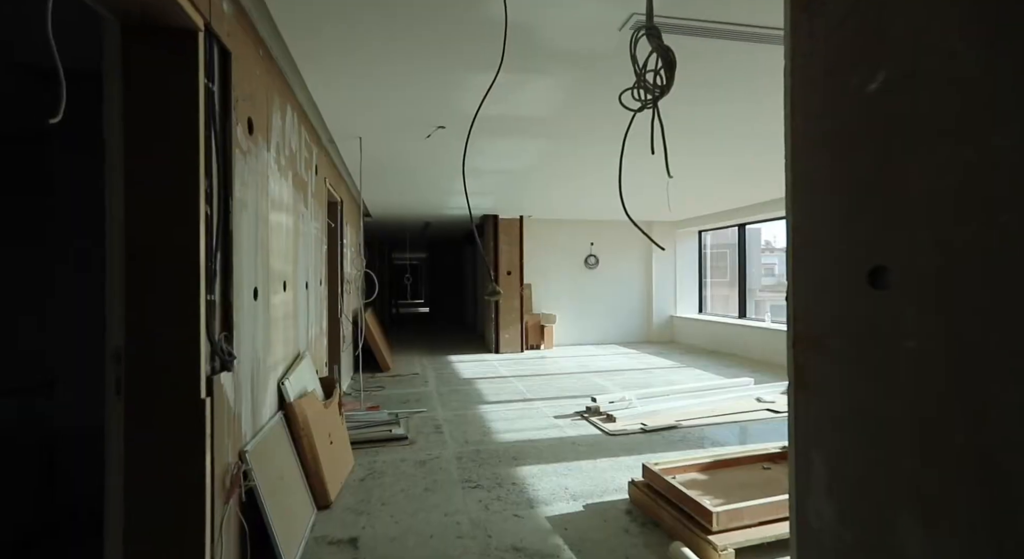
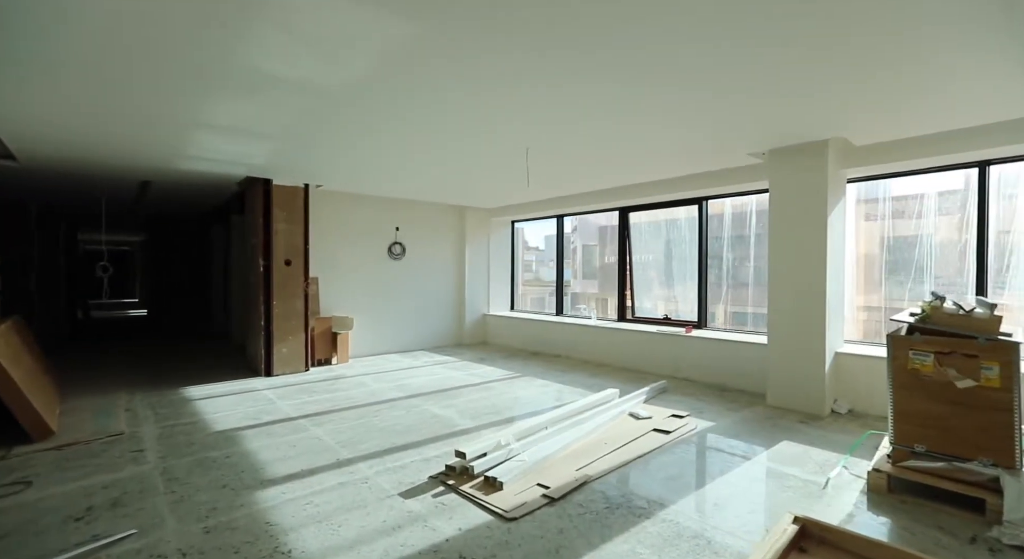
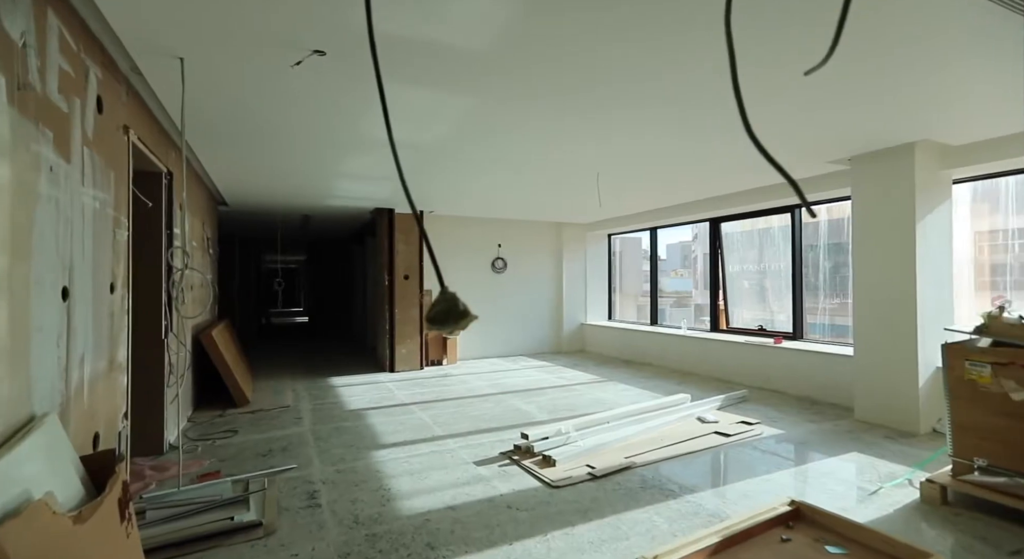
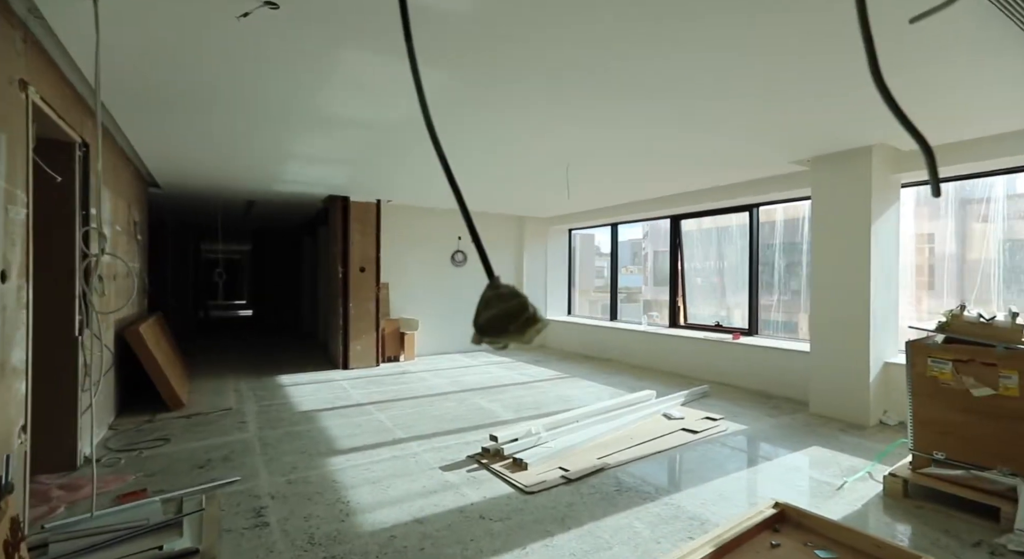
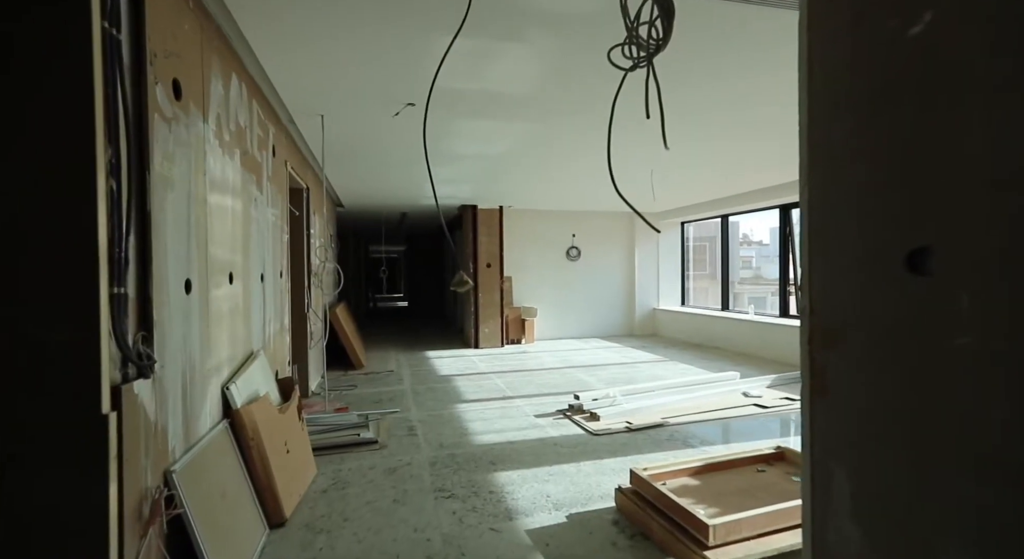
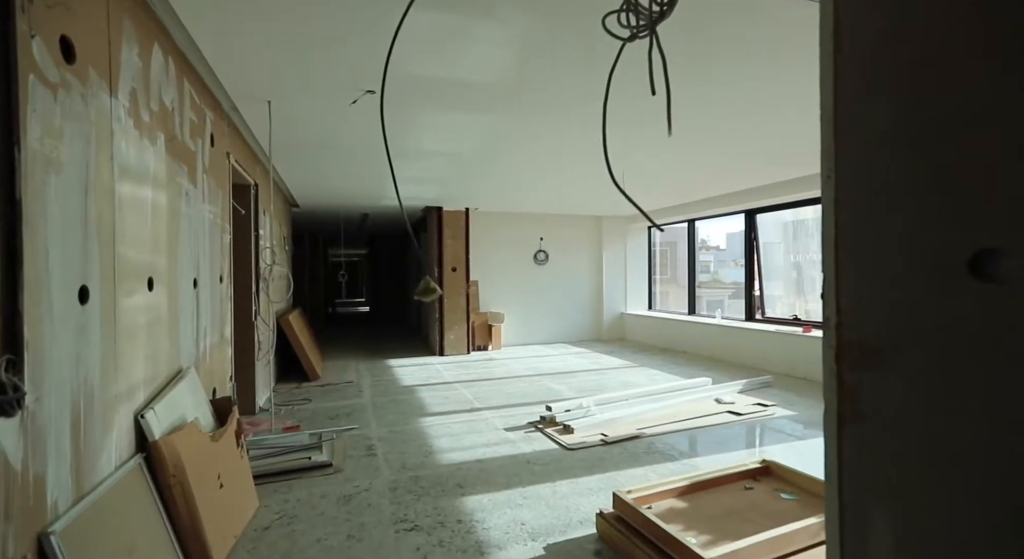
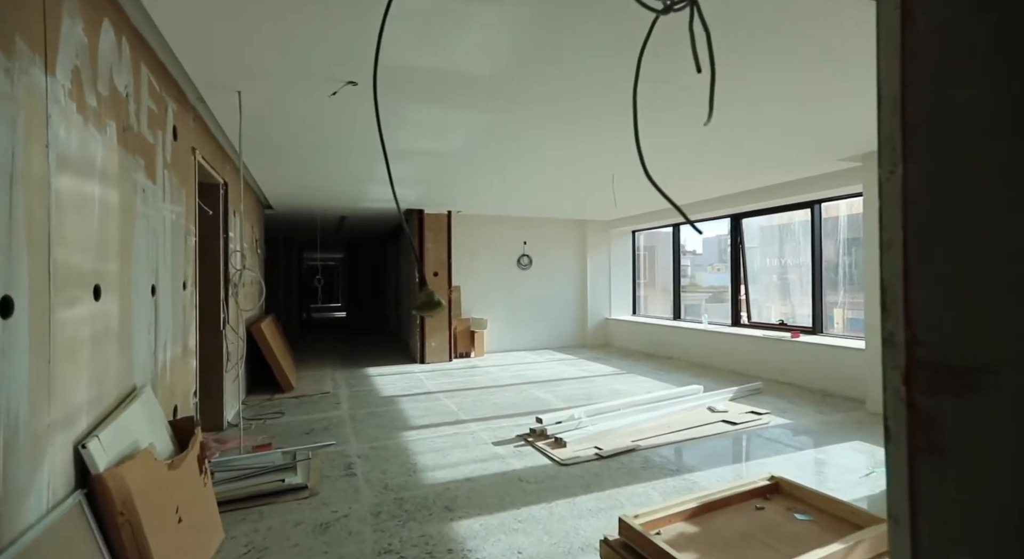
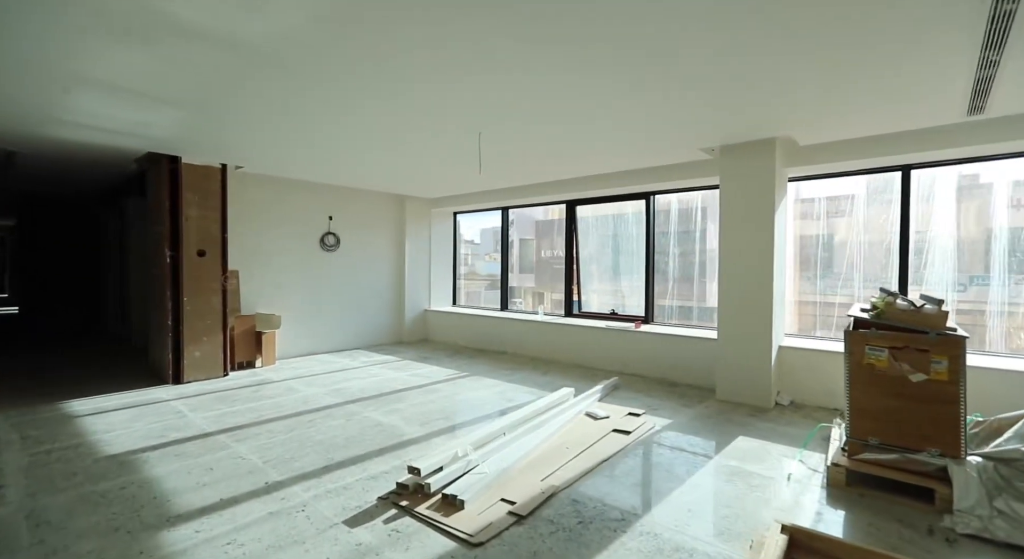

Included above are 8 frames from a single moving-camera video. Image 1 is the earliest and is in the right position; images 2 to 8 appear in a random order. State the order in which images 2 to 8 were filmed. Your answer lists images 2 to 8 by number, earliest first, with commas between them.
5, 6, 7, 3, 4, 2, 8
